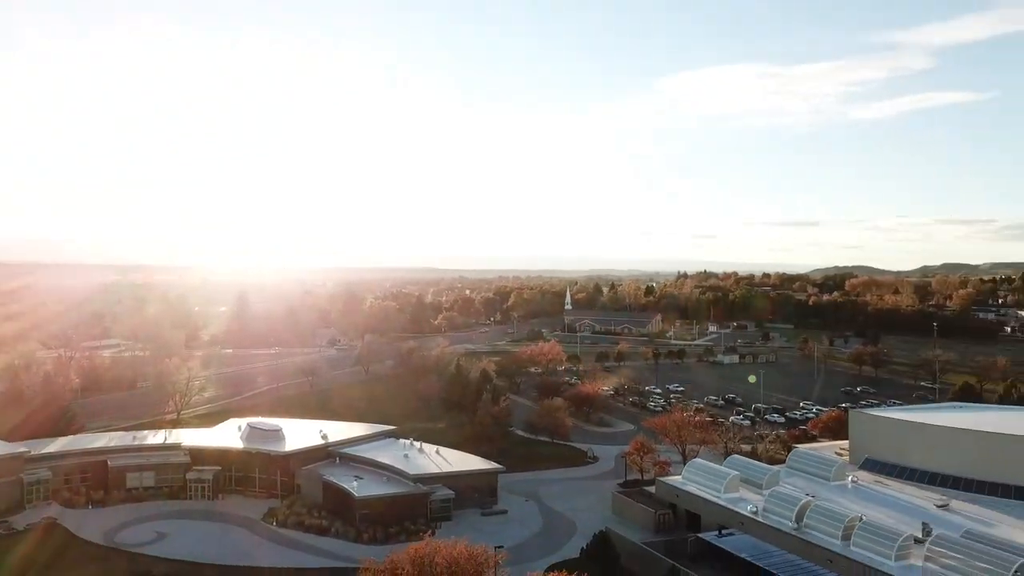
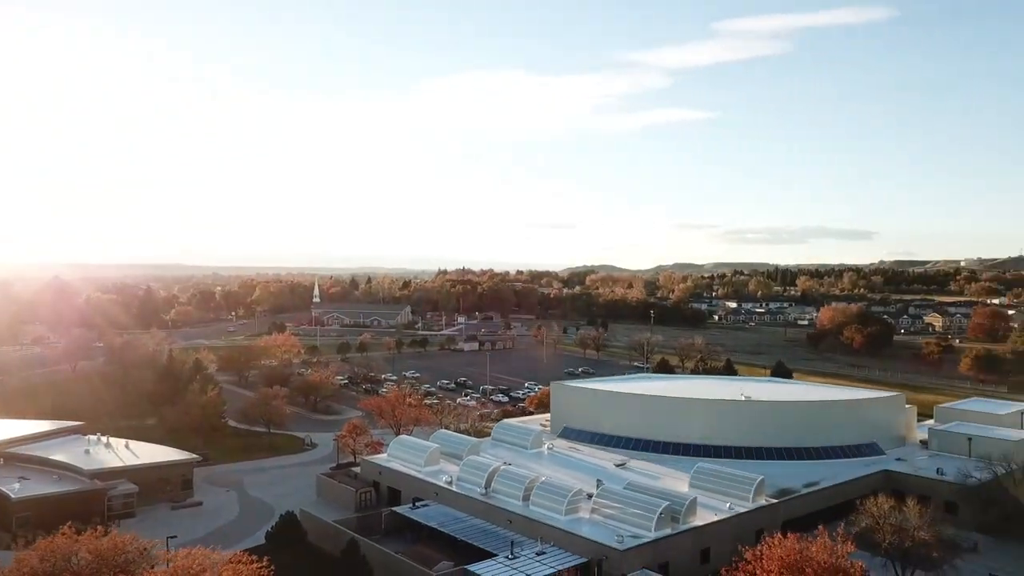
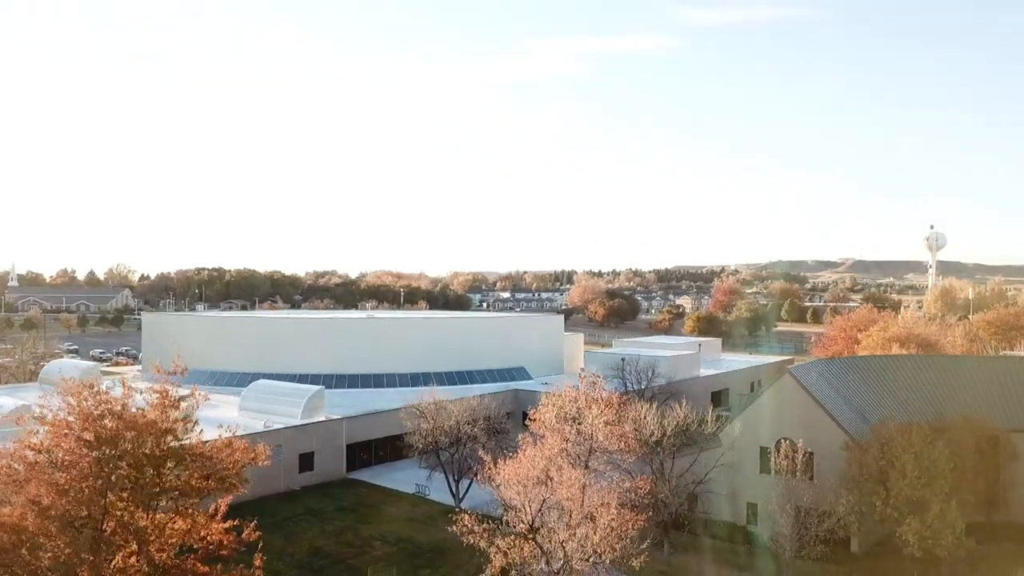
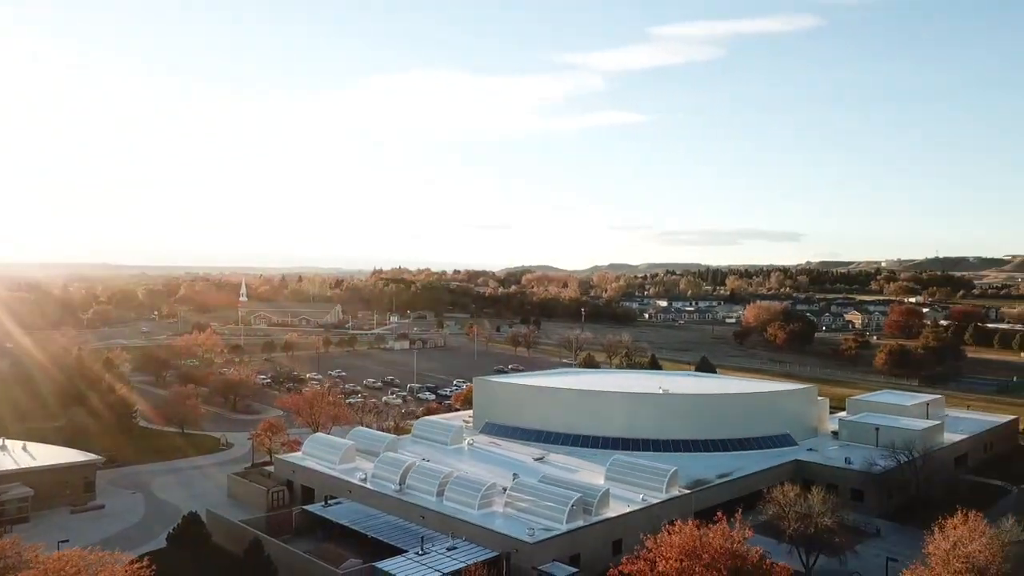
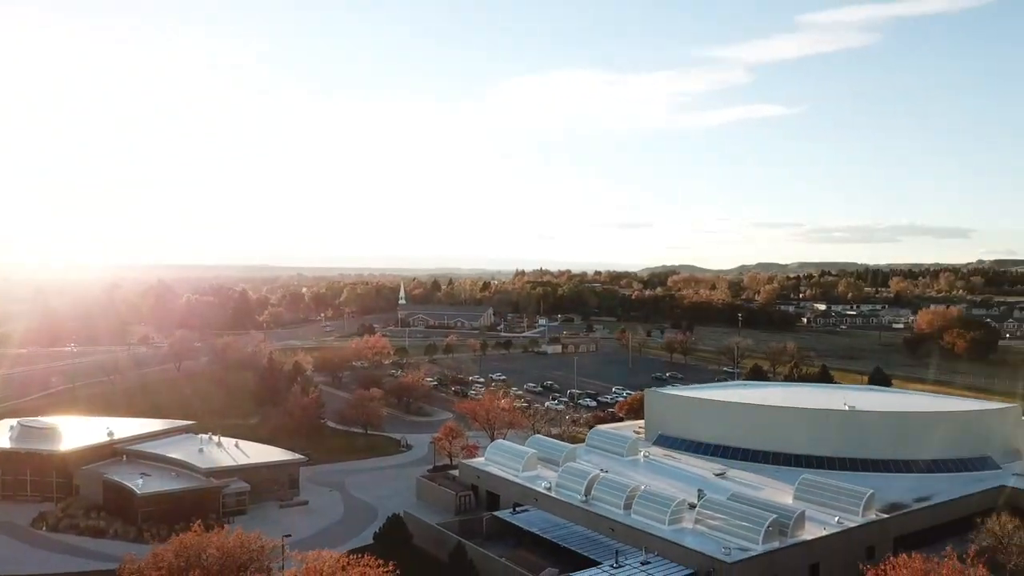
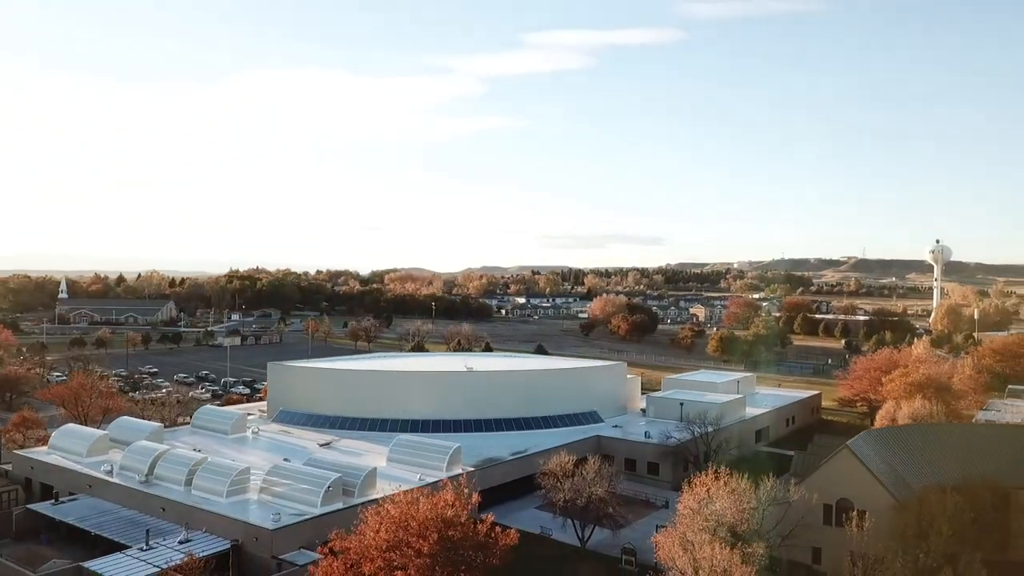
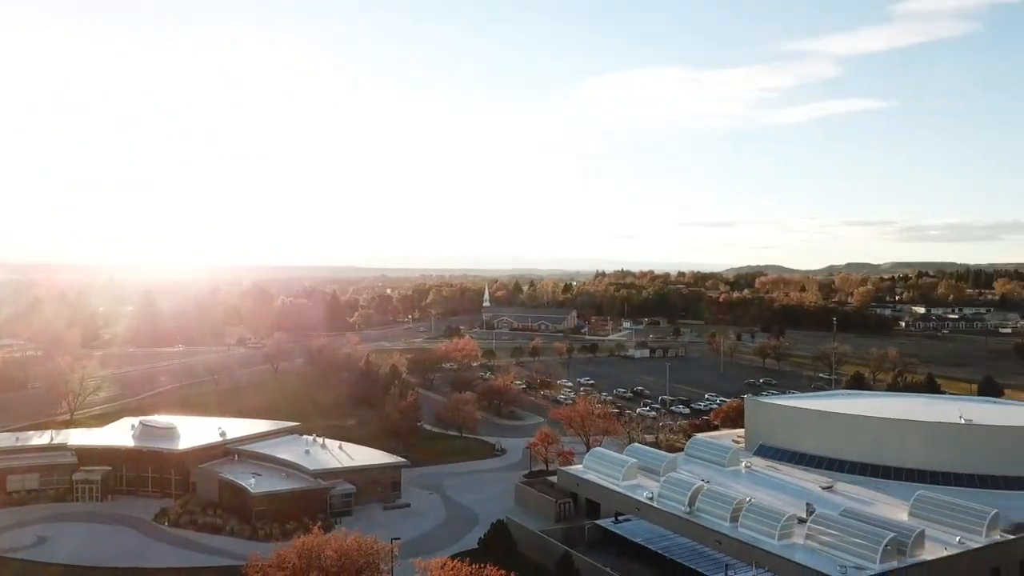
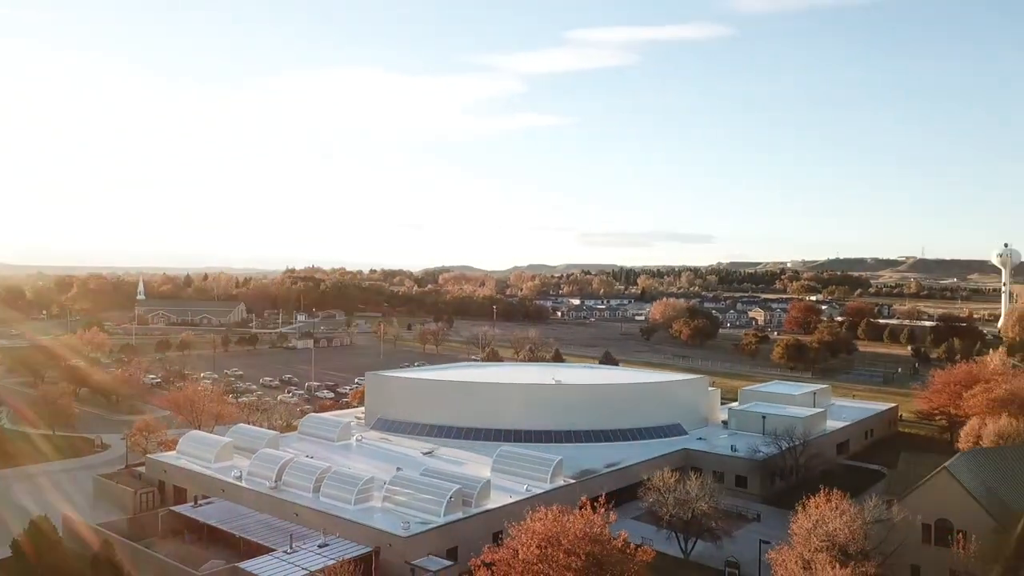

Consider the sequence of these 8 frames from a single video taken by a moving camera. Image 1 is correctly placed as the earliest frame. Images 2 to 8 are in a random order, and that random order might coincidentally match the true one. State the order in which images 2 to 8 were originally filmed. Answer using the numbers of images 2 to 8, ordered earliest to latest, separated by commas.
7, 5, 2, 4, 8, 6, 3
